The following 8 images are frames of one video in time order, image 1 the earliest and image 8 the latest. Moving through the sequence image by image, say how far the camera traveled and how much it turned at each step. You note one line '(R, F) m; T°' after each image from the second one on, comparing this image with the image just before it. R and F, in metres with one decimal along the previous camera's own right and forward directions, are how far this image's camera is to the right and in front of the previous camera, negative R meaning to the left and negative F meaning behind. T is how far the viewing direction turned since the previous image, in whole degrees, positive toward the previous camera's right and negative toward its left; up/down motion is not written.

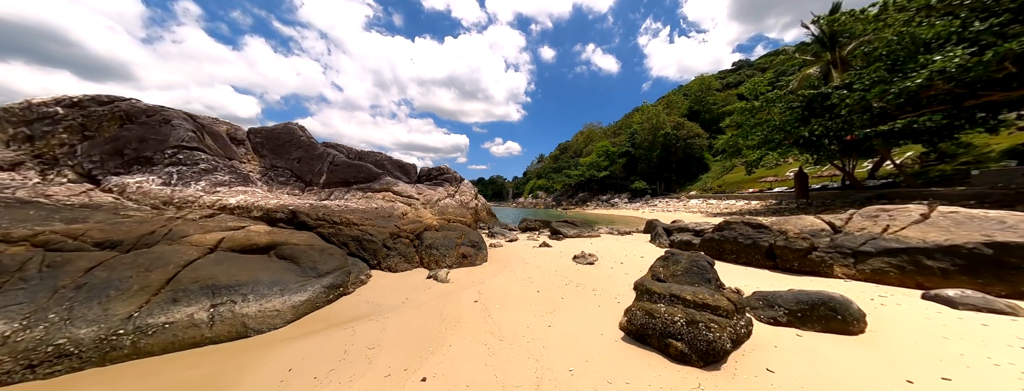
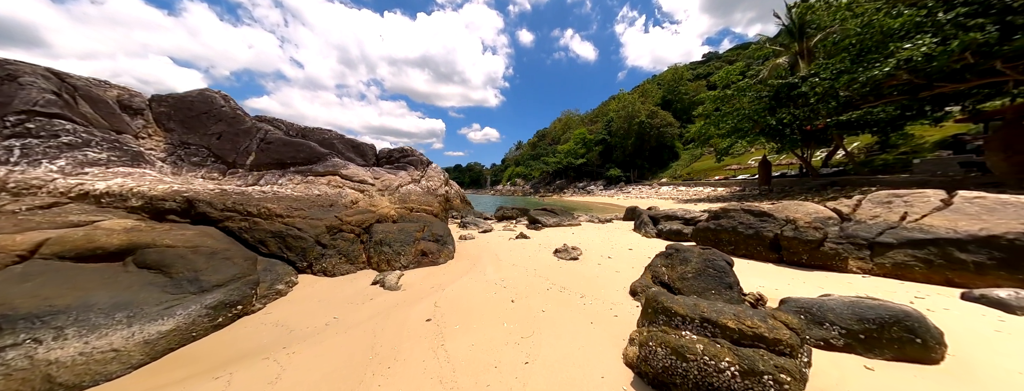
(+0.2, +1.5) m; +5°
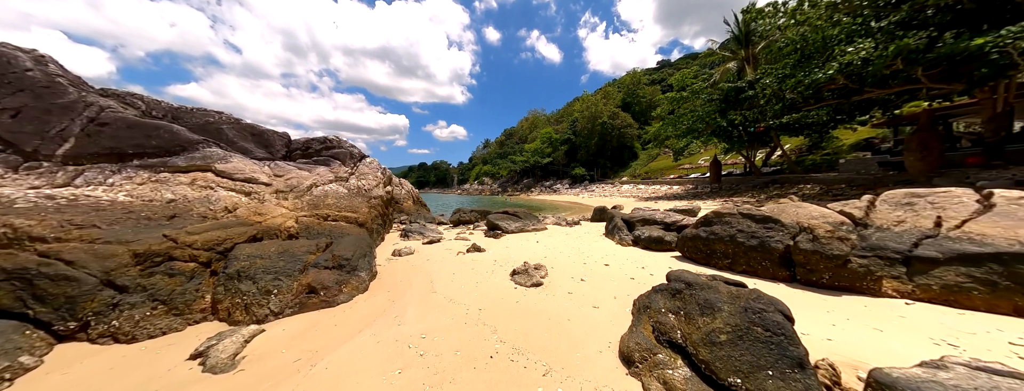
(+0.6, +2.0) m; +7°
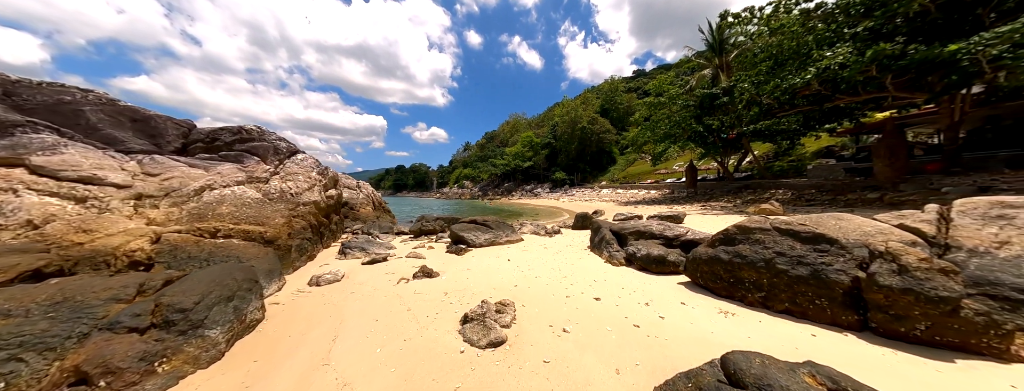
(+0.5, +1.8) m; +4°
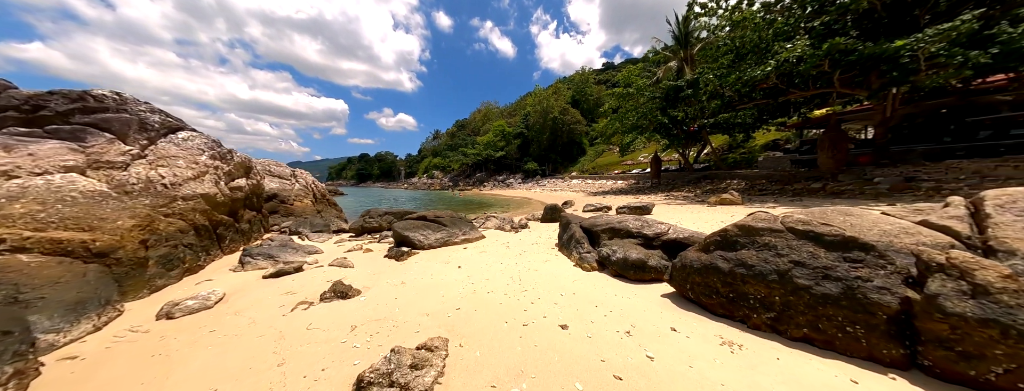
(+0.5, +1.3) m; +6°
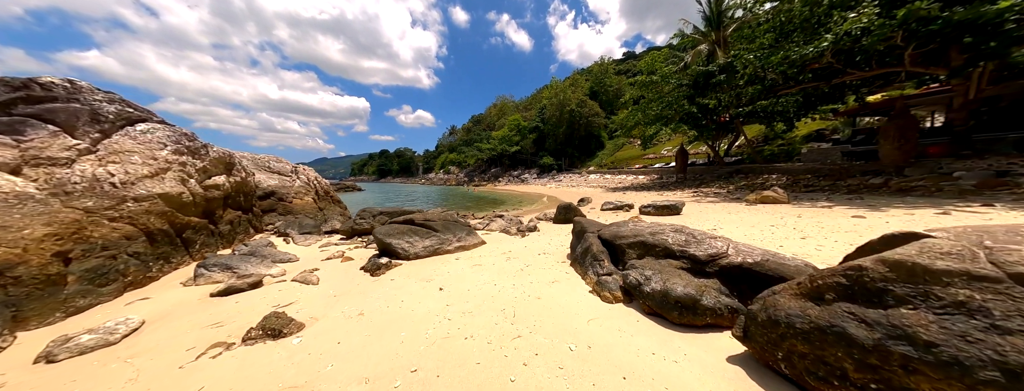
(+0.3, +1.3) m; -4°
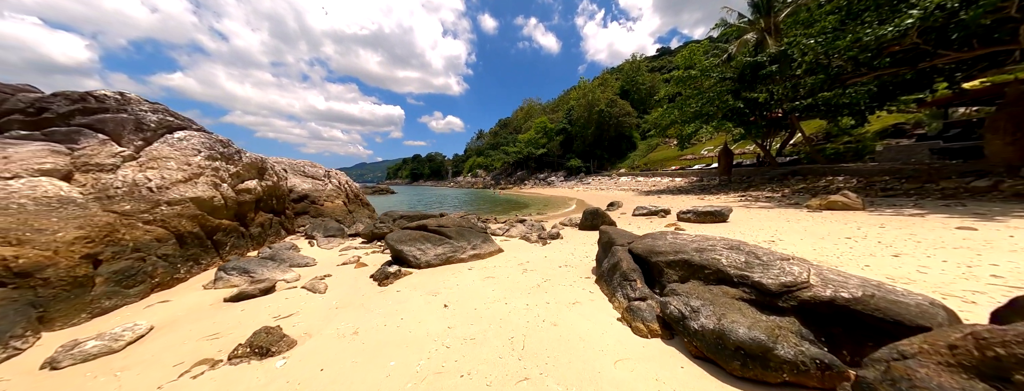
(+0.2, +0.6) m; -6°
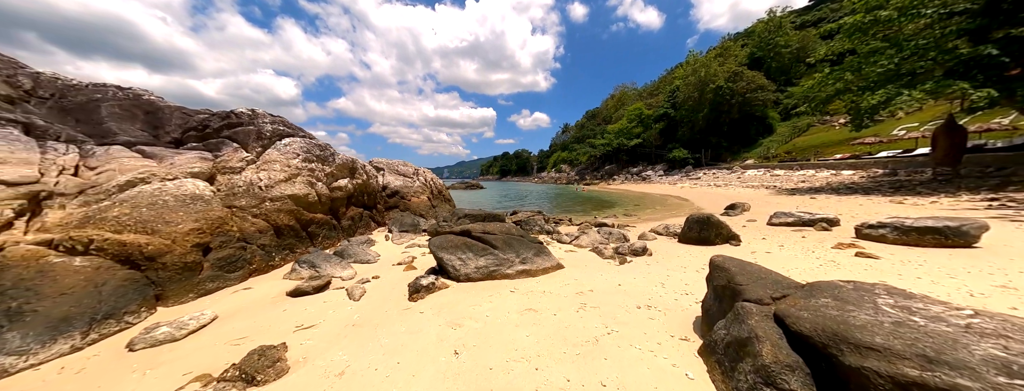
(+0.5, +1.4) m; -19°
